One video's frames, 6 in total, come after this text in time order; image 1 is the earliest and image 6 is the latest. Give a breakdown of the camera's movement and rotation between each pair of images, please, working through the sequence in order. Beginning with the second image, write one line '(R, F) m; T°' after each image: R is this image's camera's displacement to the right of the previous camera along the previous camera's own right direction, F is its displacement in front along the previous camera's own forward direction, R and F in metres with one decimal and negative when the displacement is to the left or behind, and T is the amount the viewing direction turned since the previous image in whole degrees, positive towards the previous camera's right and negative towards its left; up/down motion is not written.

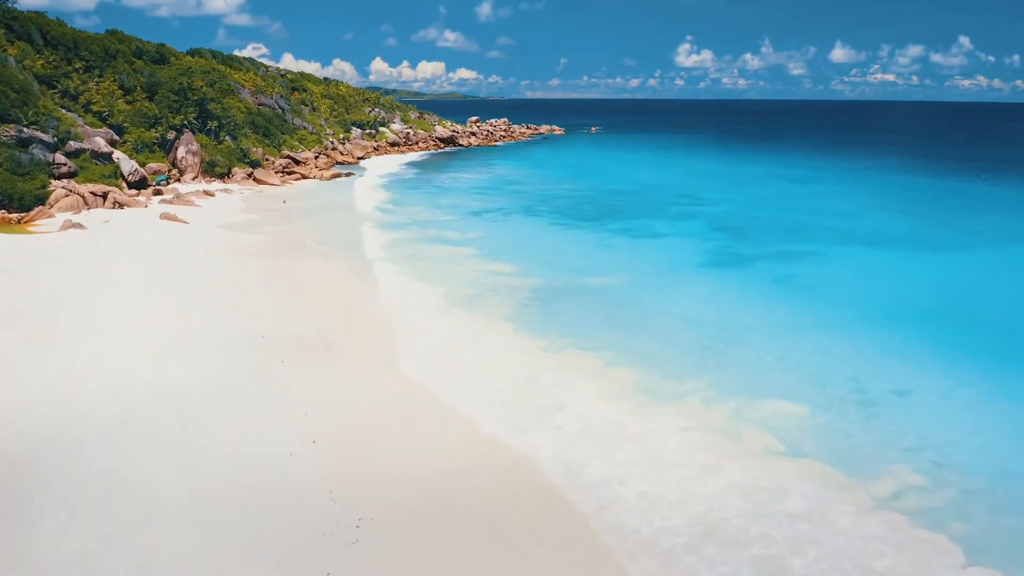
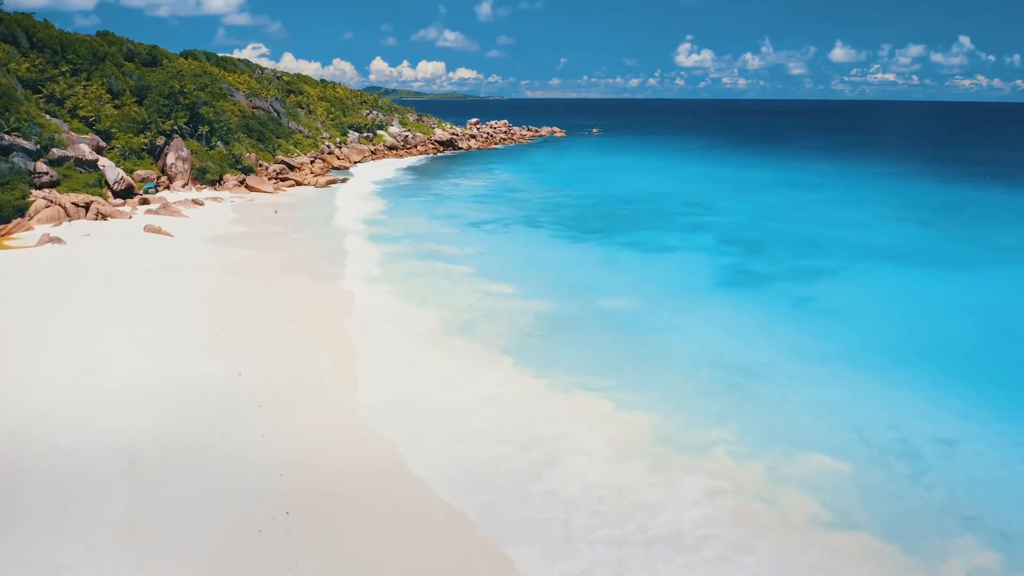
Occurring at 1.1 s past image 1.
(0.0, +1.4) m; 0°
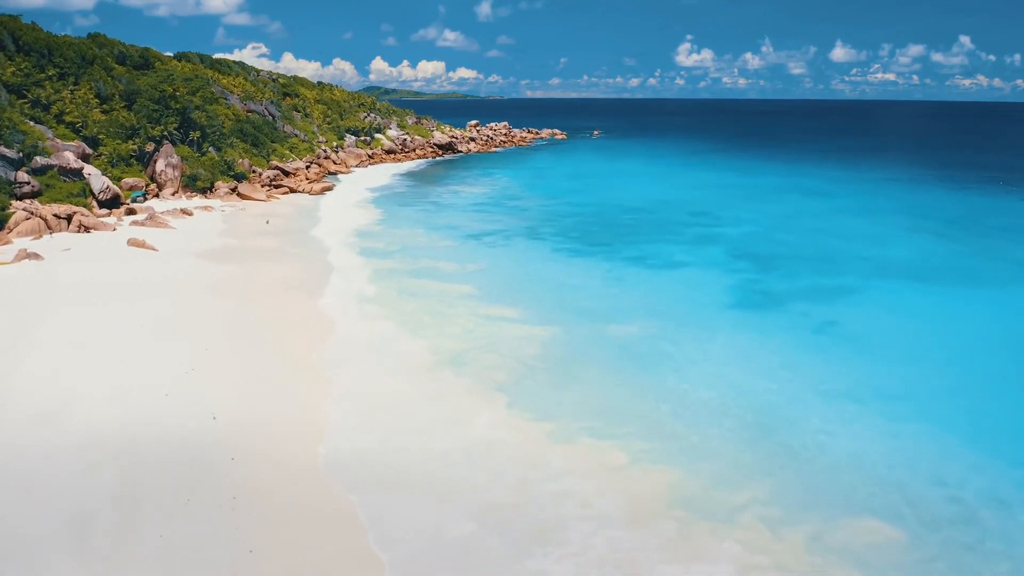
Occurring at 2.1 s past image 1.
(0.0, +1.3) m; 0°
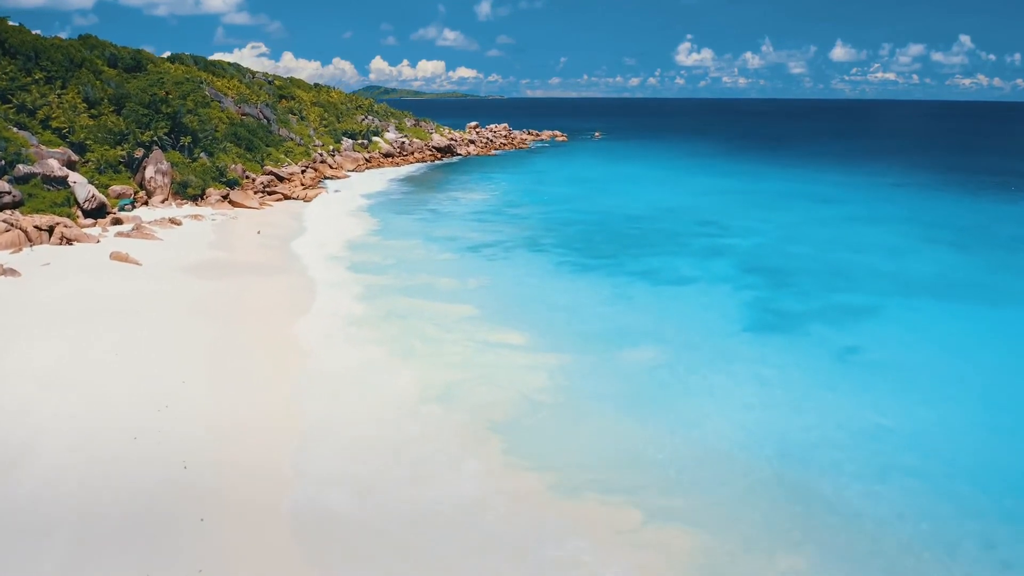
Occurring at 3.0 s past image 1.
(0.0, +1.2) m; 0°
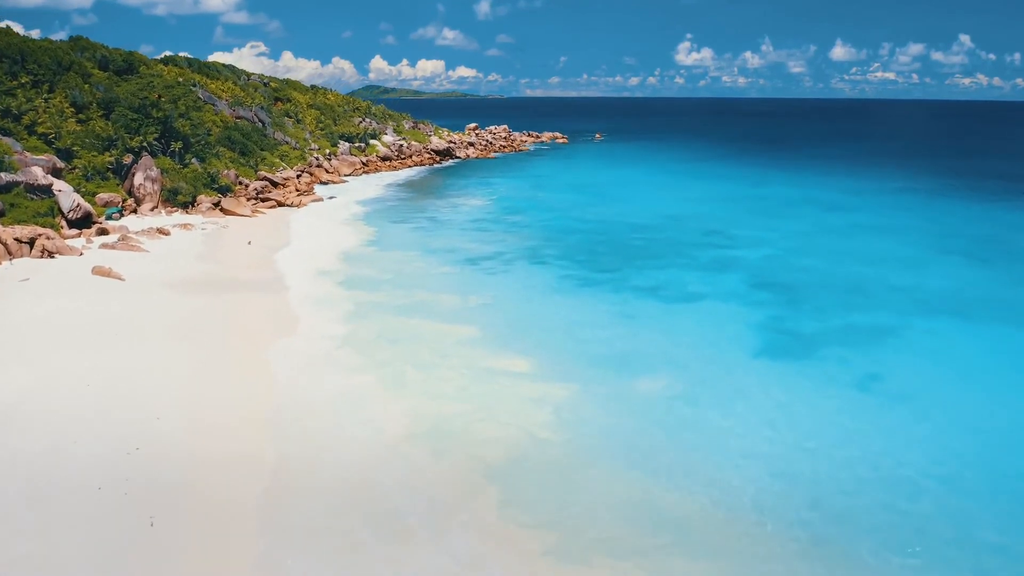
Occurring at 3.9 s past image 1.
(0.0, +1.1) m; 0°
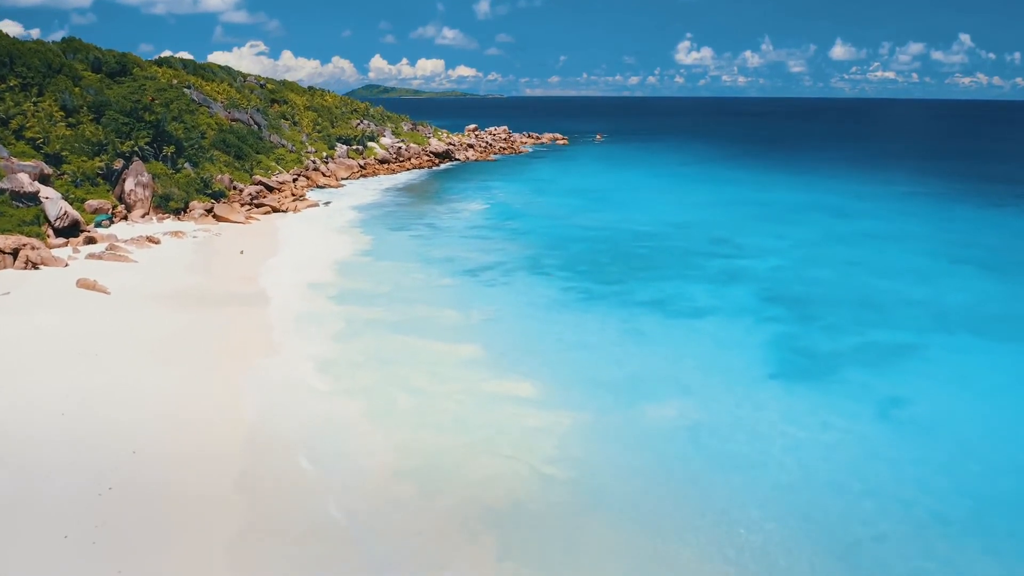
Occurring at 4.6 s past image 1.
(0.0, +0.9) m; 0°
